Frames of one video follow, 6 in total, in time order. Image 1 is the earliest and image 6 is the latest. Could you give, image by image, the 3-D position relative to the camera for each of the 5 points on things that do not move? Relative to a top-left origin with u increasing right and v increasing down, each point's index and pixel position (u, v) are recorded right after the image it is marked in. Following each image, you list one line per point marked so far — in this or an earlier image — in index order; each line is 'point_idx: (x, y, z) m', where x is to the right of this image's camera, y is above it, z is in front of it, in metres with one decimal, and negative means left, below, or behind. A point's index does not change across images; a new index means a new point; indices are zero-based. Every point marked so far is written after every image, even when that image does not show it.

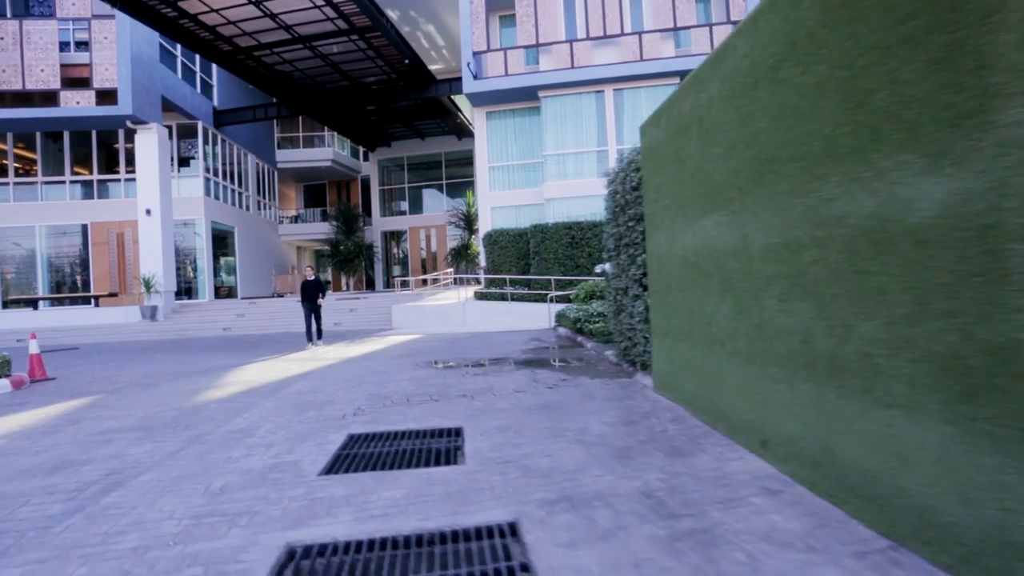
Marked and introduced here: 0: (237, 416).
0: (-2.7, -1.3, +5.7) m
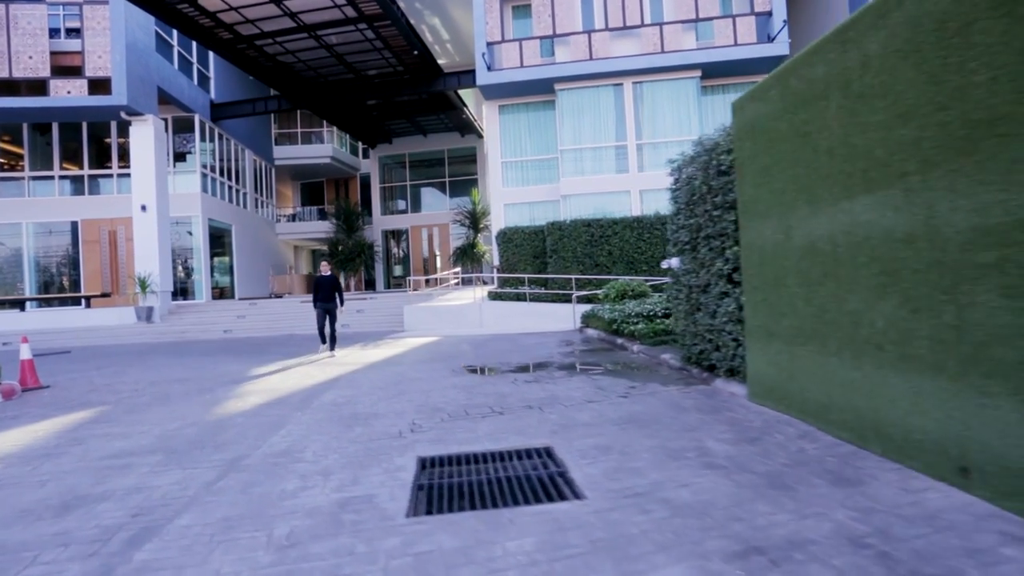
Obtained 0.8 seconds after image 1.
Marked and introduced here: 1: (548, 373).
0: (-2.1, -1.2, +4.9) m
1: (+0.4, -1.0, +6.9) m
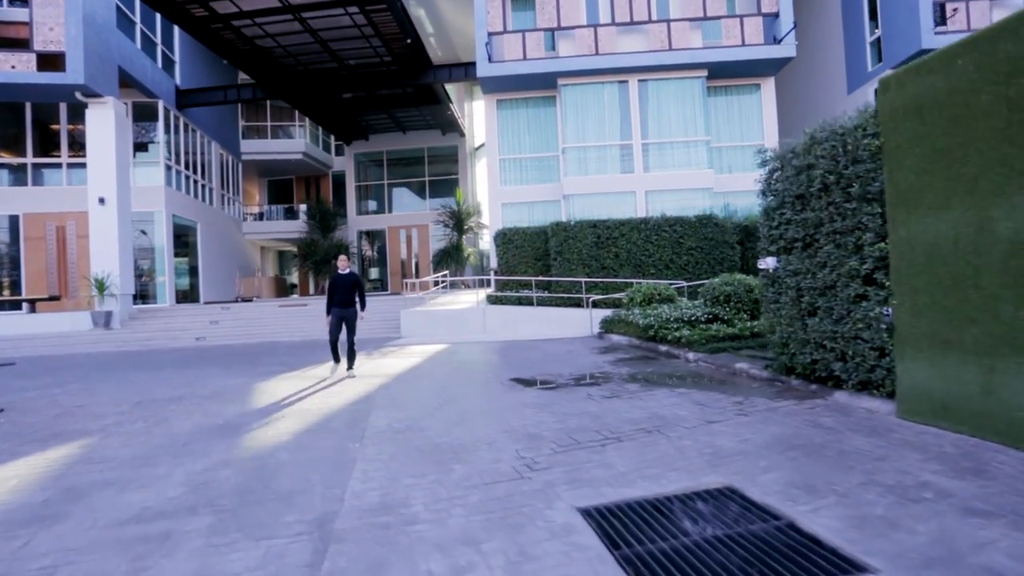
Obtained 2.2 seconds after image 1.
0: (-1.2, -1.2, +3.9) m
1: (+1.2, -1.1, +6.1) m
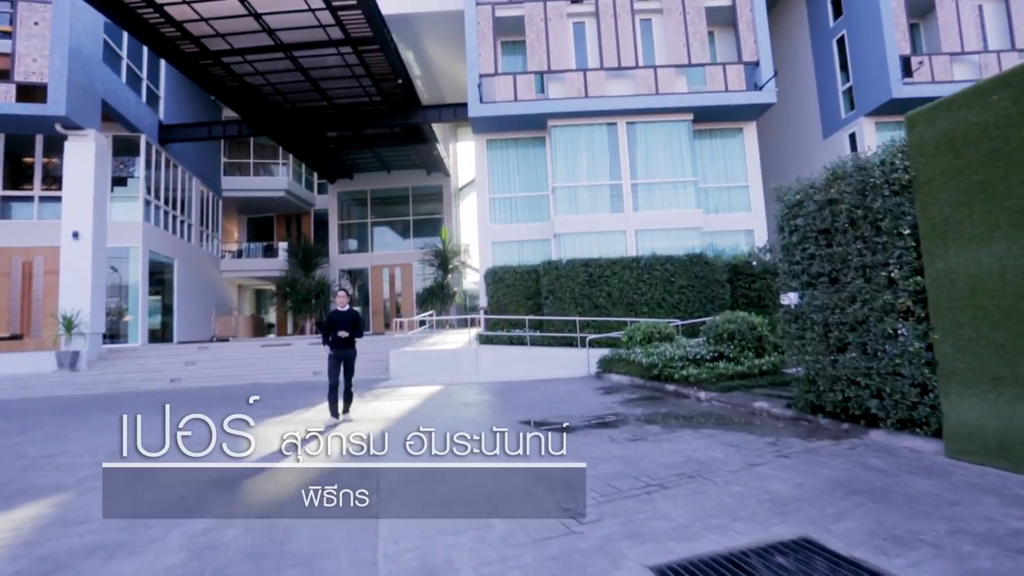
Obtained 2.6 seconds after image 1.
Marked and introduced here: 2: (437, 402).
0: (-0.9, -1.5, +3.5) m
1: (+1.3, -1.4, +5.9) m
2: (-1.2, -1.8, +9.0) m
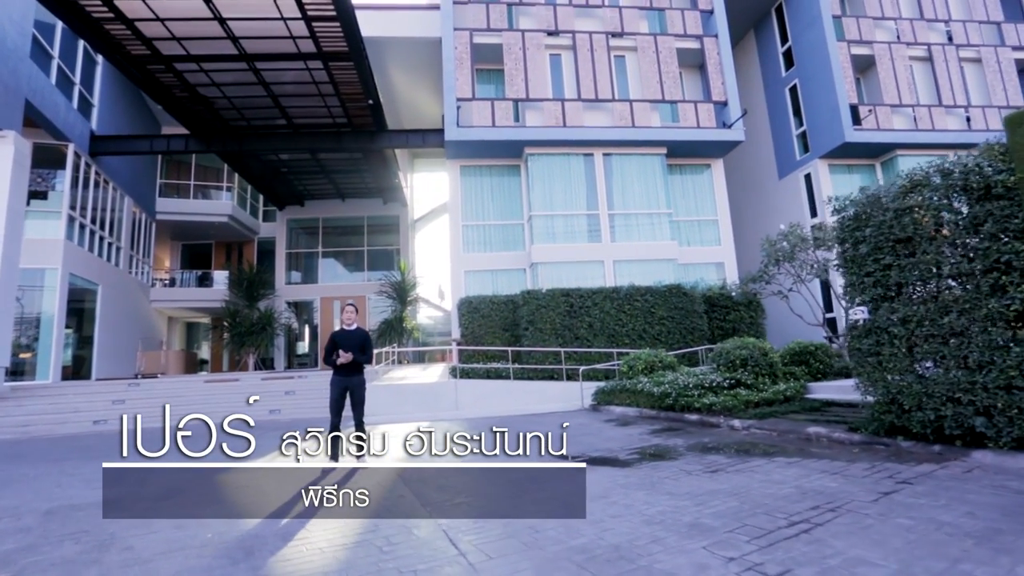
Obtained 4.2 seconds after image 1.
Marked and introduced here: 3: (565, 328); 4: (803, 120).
0: (-0.2, -1.4, +2.6) m
1: (+1.8, -1.6, +5.2) m
2: (-1.1, -2.1, +8.0) m
3: (+1.2, -0.9, +13.4) m
4: (+9.6, +5.5, +18.8) m
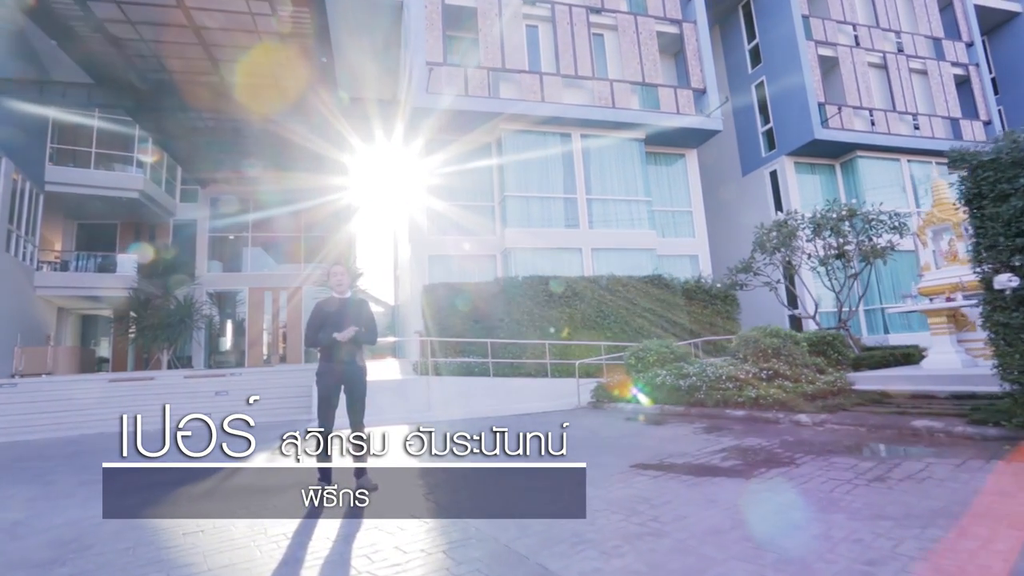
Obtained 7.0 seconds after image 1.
0: (+0.7, -1.0, +1.2) m
1: (+2.3, -1.2, +4.0) m
2: (-0.9, -1.7, +6.3) m
3: (+0.7, -0.7, +12.1) m
4: (+8.4, +5.5, +18.6) m
